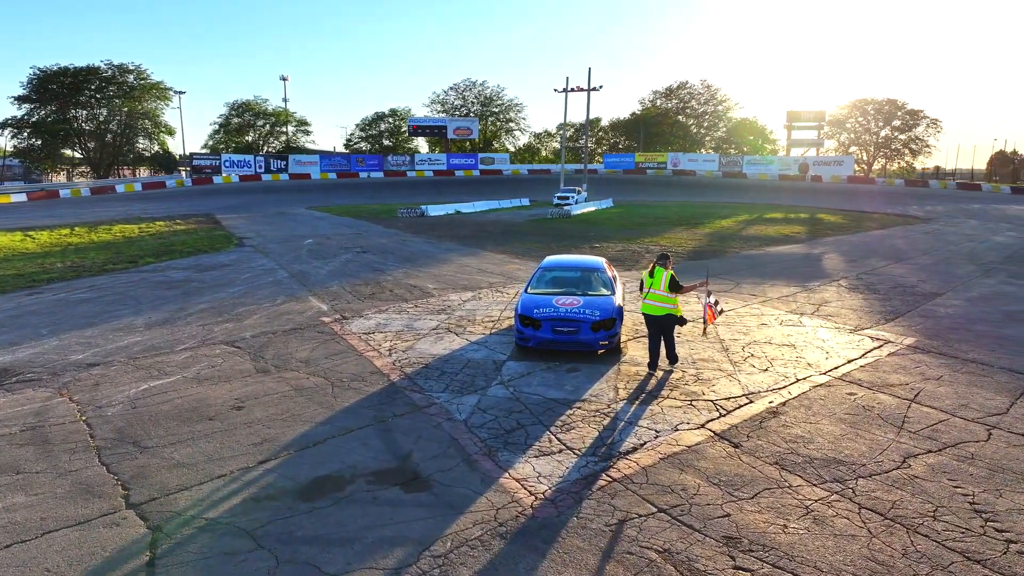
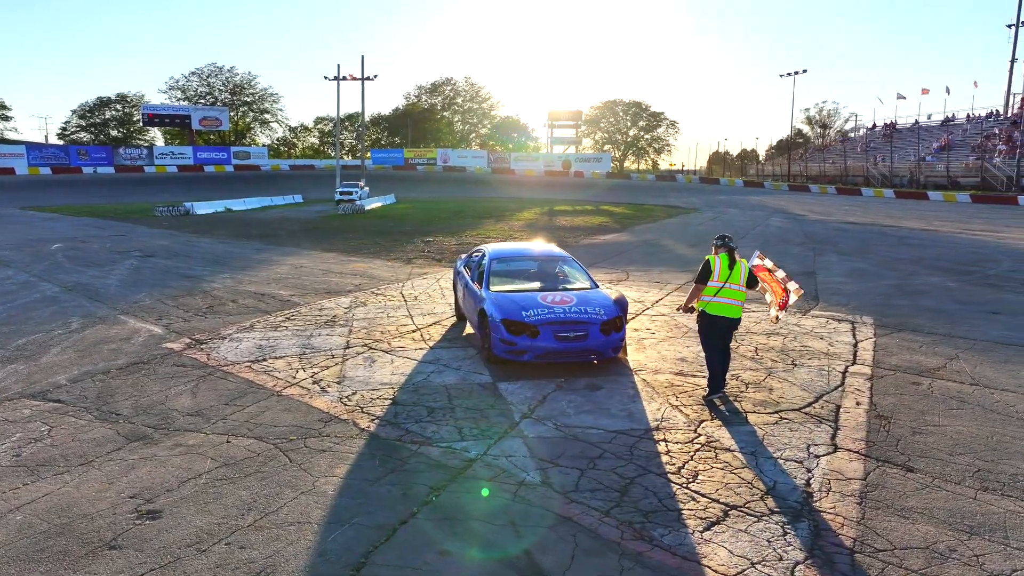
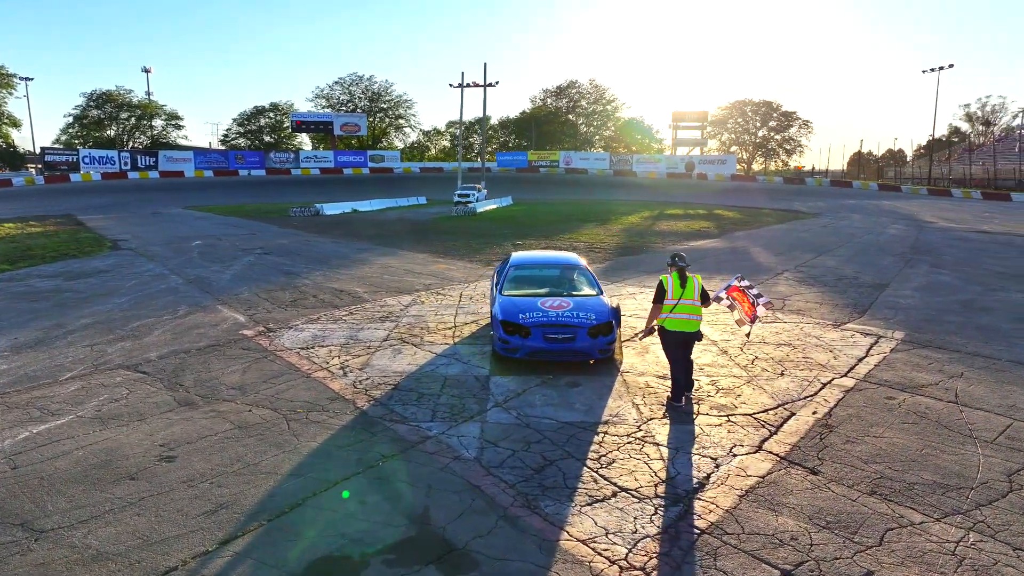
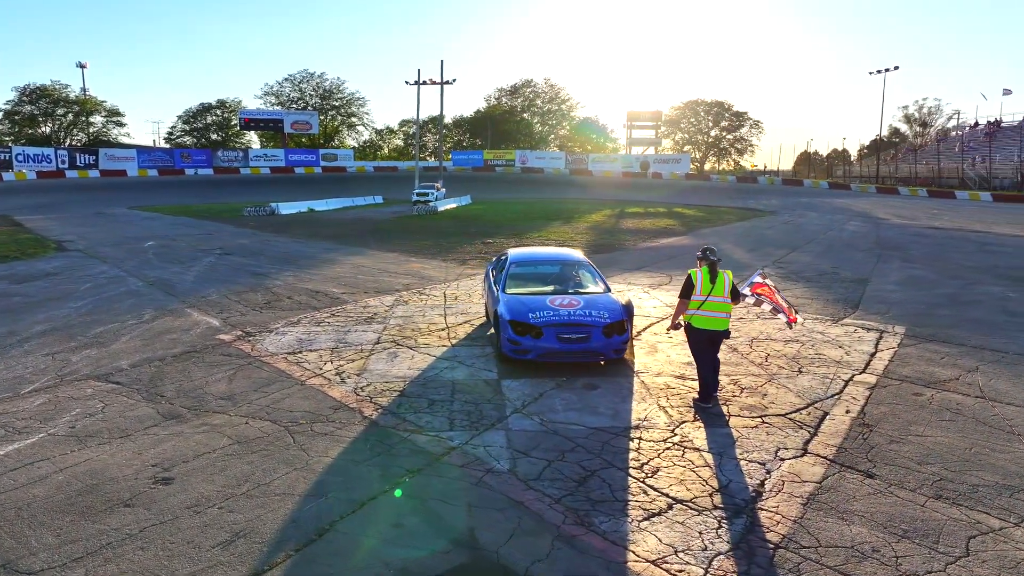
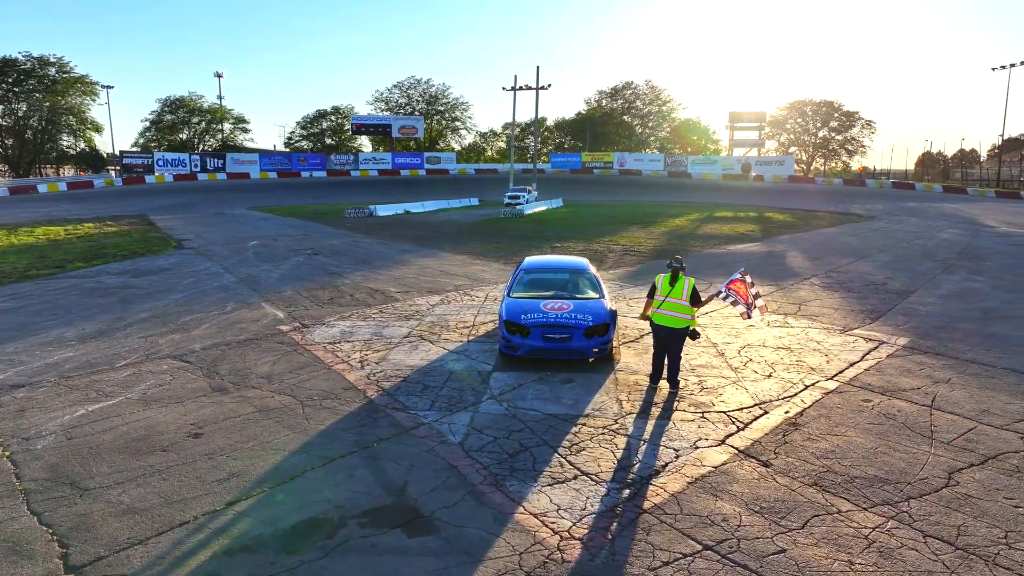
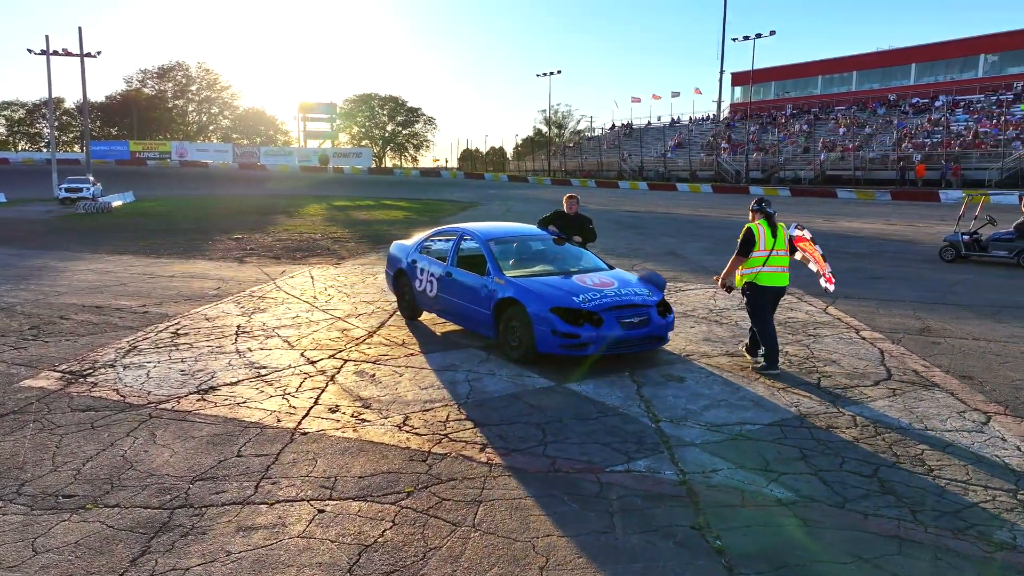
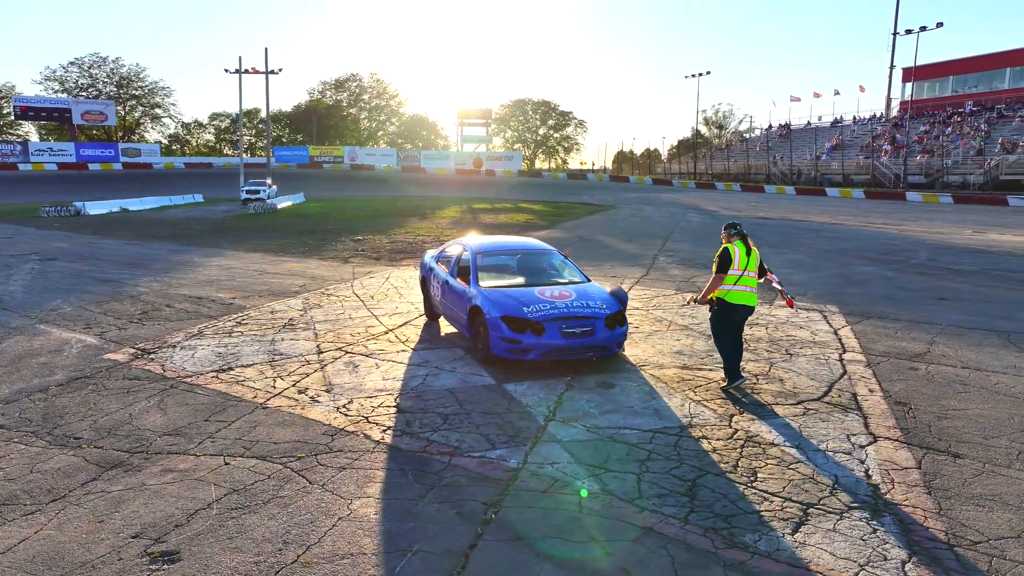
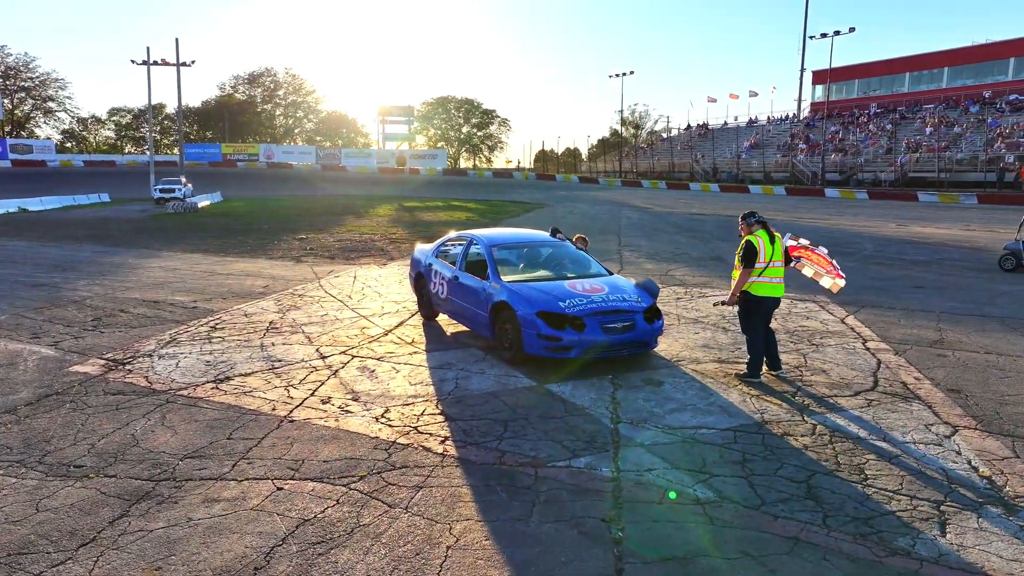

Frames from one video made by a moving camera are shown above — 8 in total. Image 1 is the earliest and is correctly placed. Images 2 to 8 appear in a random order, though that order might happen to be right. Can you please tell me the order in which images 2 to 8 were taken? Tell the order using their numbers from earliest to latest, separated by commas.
5, 3, 4, 2, 7, 8, 6
